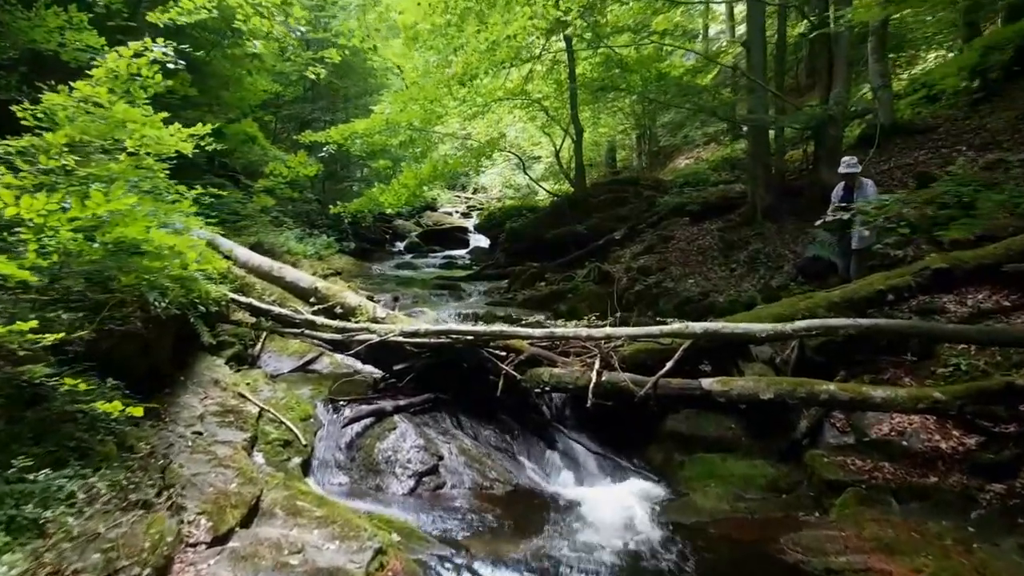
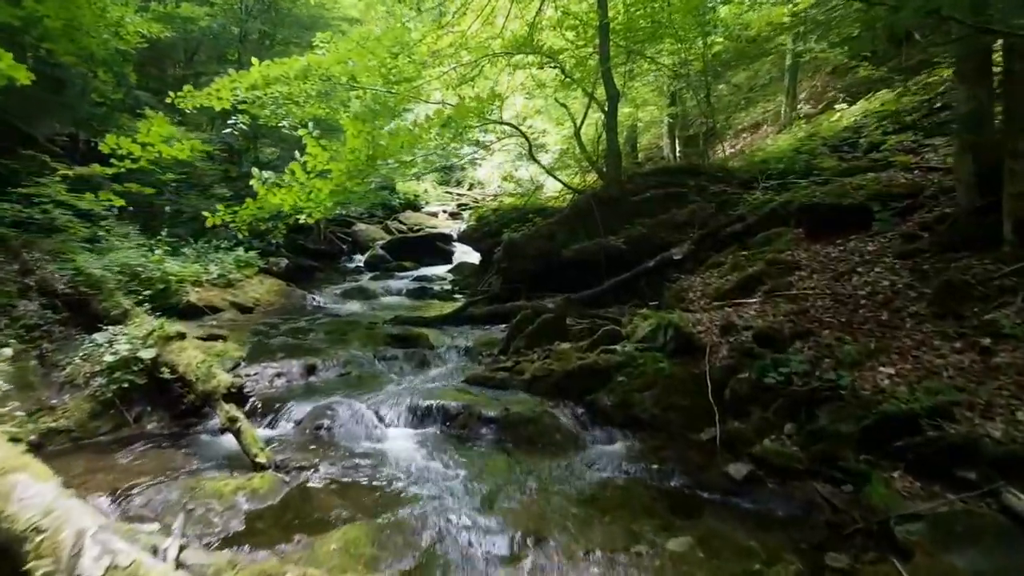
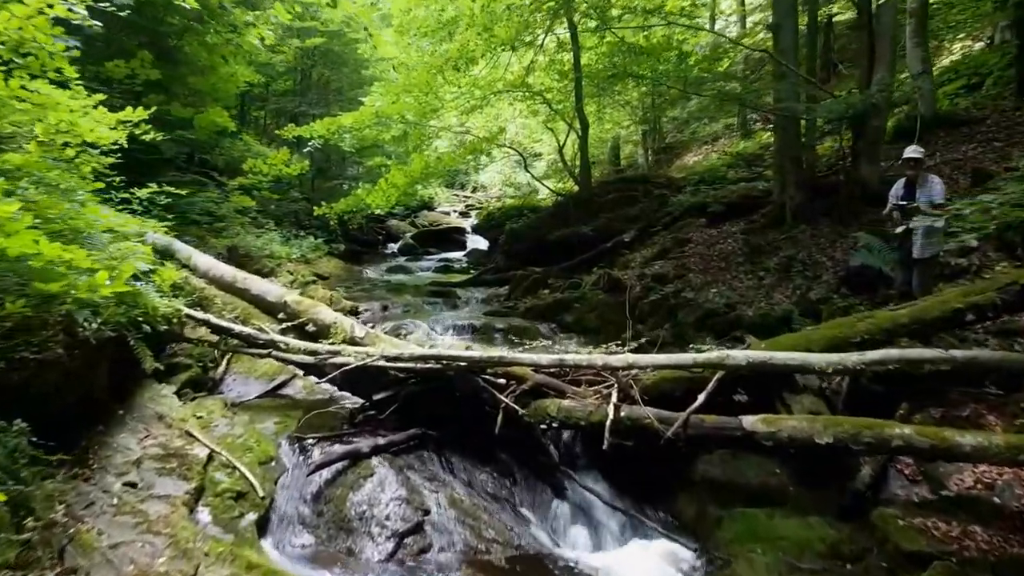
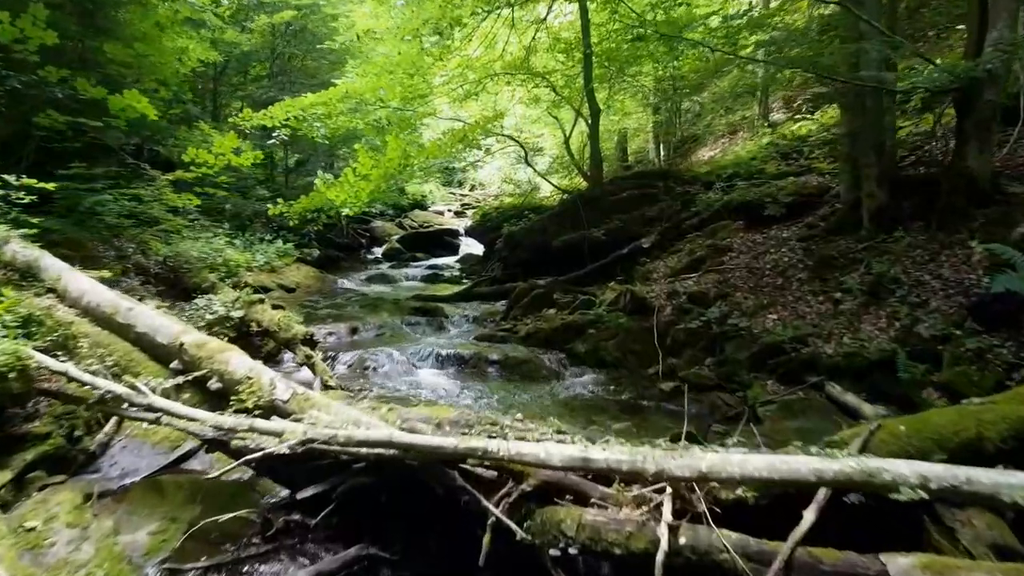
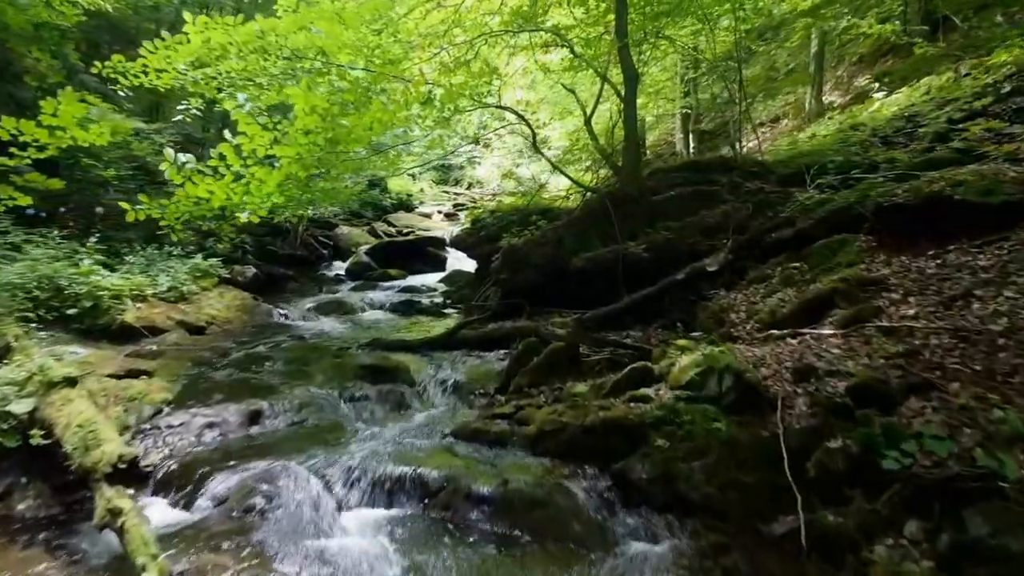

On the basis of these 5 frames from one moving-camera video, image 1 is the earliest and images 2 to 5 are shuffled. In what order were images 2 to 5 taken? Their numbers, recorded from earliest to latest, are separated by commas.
3, 4, 2, 5
